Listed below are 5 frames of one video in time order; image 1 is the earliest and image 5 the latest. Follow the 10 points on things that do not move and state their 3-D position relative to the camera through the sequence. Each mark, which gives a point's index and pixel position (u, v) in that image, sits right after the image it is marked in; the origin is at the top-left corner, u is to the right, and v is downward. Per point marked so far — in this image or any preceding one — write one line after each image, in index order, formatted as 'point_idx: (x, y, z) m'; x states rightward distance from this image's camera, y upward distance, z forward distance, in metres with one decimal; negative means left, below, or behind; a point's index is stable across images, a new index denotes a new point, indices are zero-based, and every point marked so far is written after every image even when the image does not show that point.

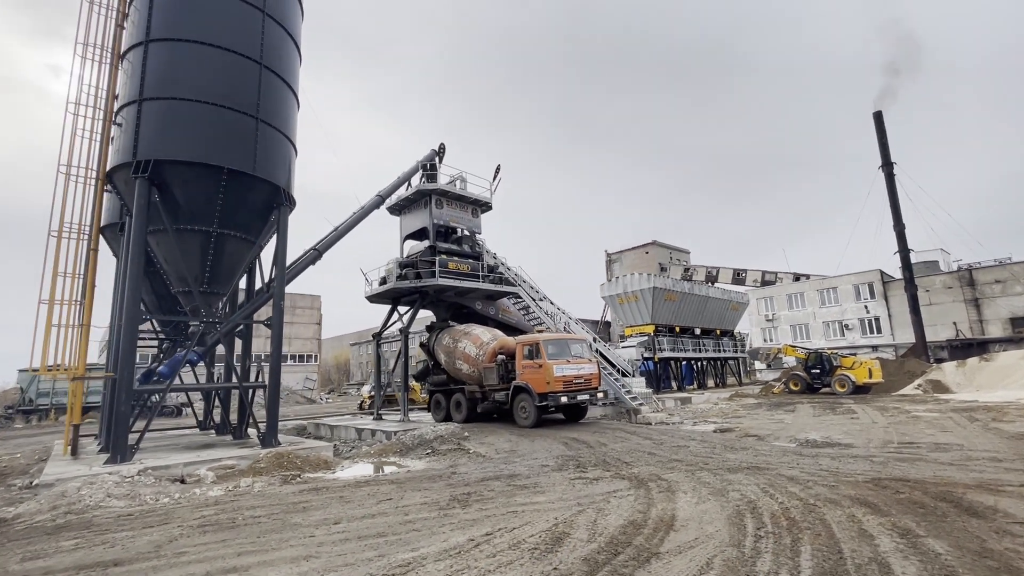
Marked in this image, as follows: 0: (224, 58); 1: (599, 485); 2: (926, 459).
0: (-7.0, +5.4, +11.6) m
1: (+1.3, -3.0, +7.5) m
2: (+7.0, -2.9, +8.4) m
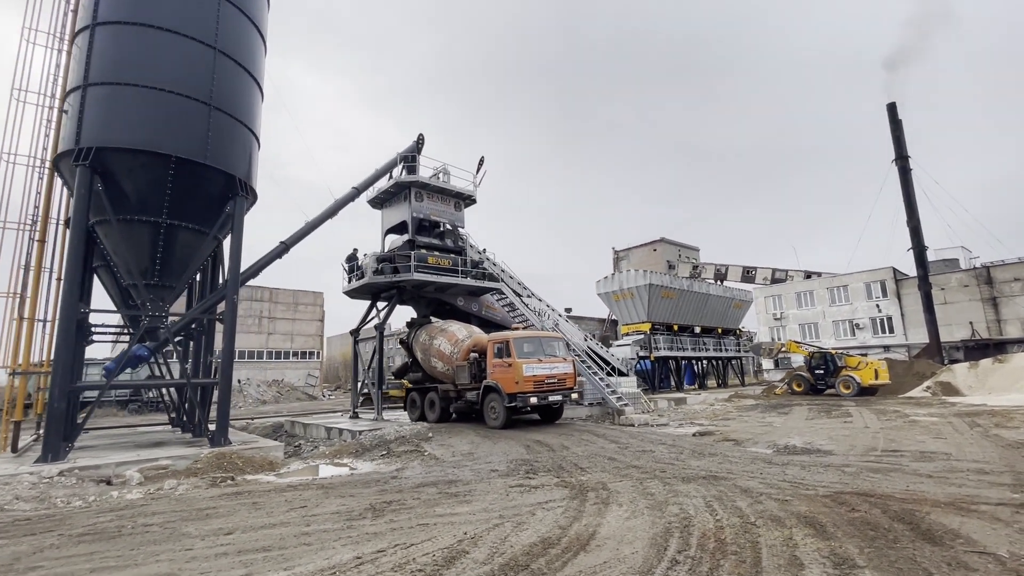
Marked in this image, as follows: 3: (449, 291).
0: (-7.8, +5.6, +11.2) m
1: (+0.3, -2.9, +6.9) m
2: (+6.0, -2.8, +7.7) m
3: (-2.3, -0.1, +18.1) m
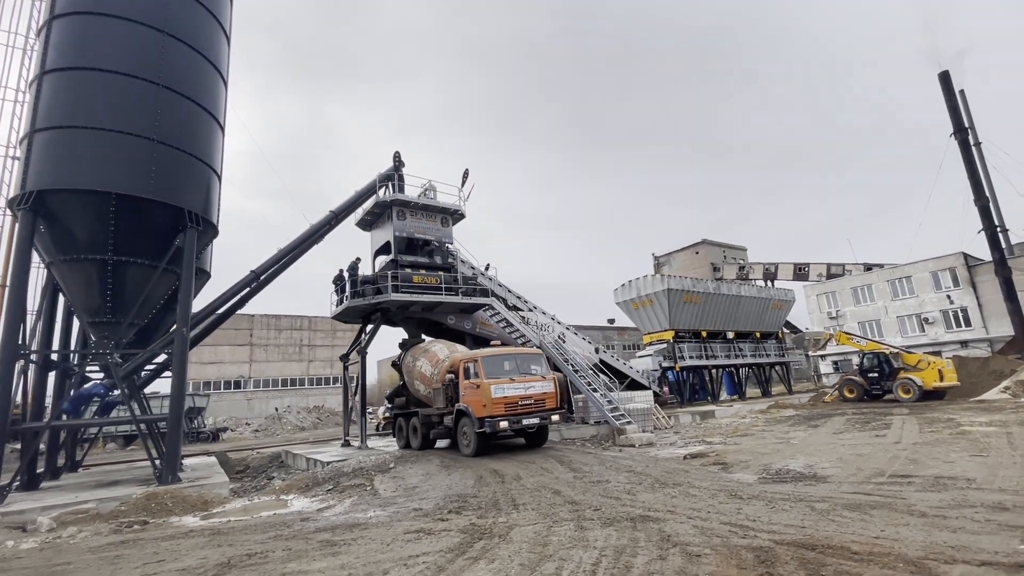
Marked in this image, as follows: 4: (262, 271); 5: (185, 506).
0: (-9.2, +4.7, +11.4) m
1: (-1.1, -3.1, +6.0) m
2: (+4.6, -2.7, +6.1) m
3: (-2.6, -0.8, +17.4) m
4: (-7.4, +0.5, +14.6) m
5: (-5.9, -4.0, +9.0) m
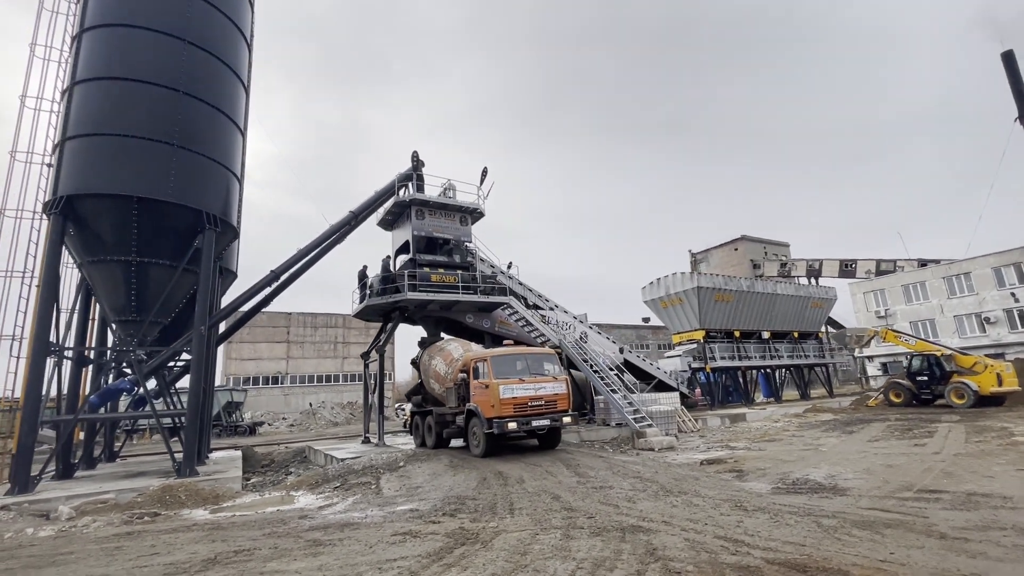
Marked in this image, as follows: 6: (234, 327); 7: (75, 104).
0: (-8.9, +4.8, +11.9) m
1: (-1.3, -3.1, +5.9) m
2: (+4.4, -2.6, +5.5) m
3: (-1.9, -0.7, +17.4) m
4: (-7.0, +0.5, +15.0) m
5: (-5.9, -4.0, +9.3) m
6: (-8.8, -1.2, +15.7) m
7: (-10.3, +4.3, +11.7) m
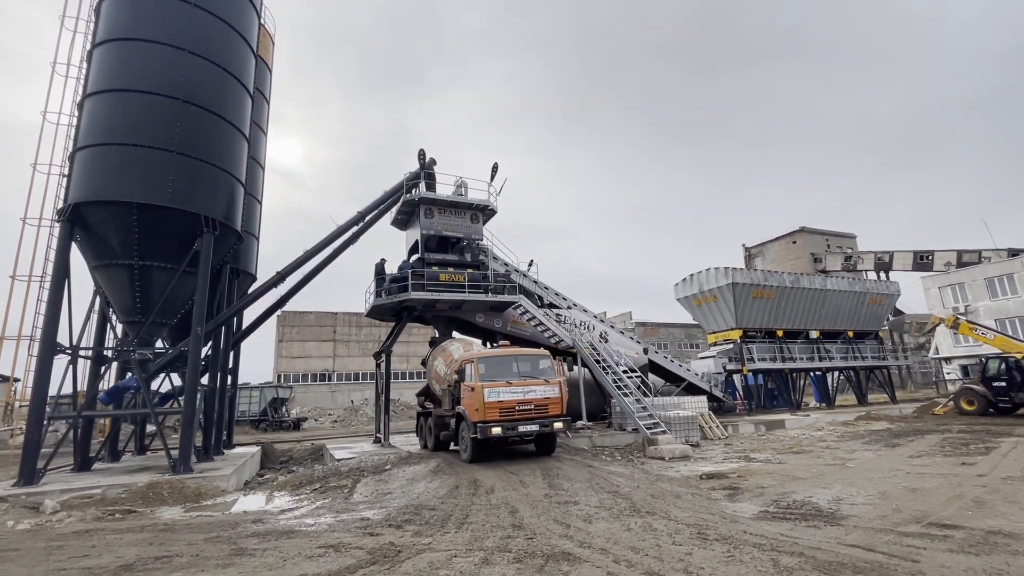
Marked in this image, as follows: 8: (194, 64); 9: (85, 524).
0: (-9.2, +4.7, +12.4) m
1: (-2.2, -3.1, +5.6) m
2: (+3.5, -2.6, +4.5) m
3: (-1.5, -0.7, +17.0) m
4: (-6.8, +0.5, +15.2) m
5: (-6.3, -4.0, +9.5) m
6: (-8.5, -1.3, +16.2) m
7: (-10.5, +4.3, +12.3) m
8: (-8.4, +6.0, +13.2) m
9: (-6.7, -3.7, +7.8) m
